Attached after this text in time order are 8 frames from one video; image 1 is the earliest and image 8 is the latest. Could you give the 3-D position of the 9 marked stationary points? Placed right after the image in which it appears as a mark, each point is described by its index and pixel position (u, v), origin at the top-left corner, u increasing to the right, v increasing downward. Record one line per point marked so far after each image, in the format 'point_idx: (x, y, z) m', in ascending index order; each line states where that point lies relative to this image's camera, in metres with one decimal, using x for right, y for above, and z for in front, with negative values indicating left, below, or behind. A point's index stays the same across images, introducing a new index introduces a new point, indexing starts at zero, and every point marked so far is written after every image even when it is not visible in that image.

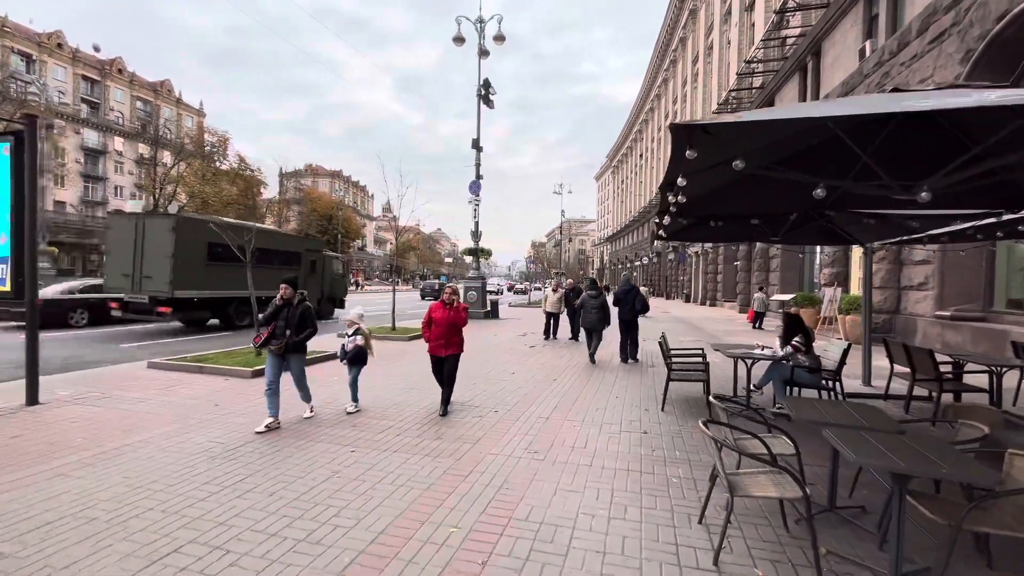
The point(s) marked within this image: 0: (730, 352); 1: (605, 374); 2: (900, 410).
0: (+3.1, -0.9, +6.7) m
1: (+2.0, -1.7, +9.2) m
2: (+5.6, -1.7, +6.5) m
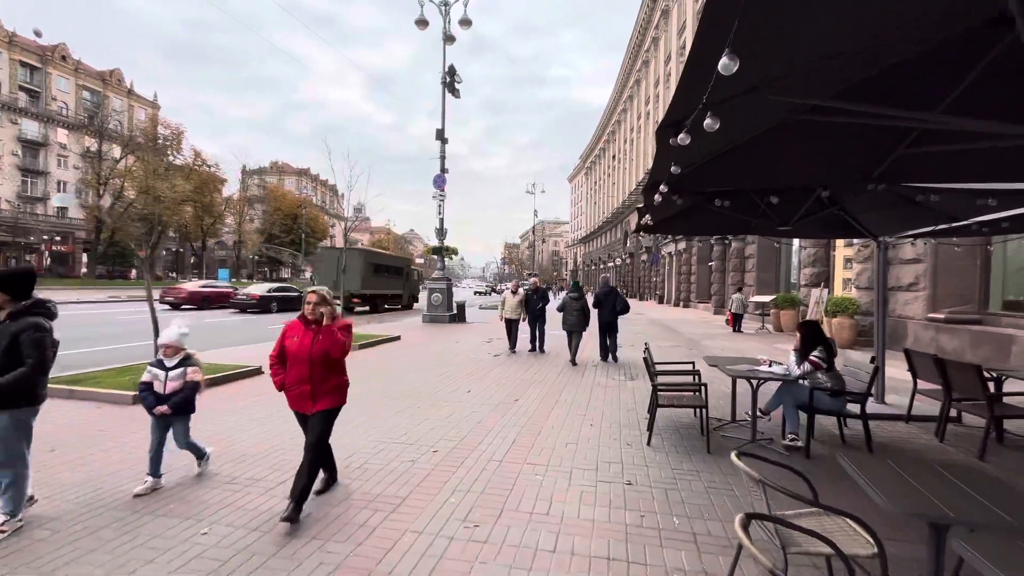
0: (+2.5, -1.0, +5.4) m
1: (+1.2, -1.7, +7.8) m
2: (+4.9, -1.8, +5.4) m
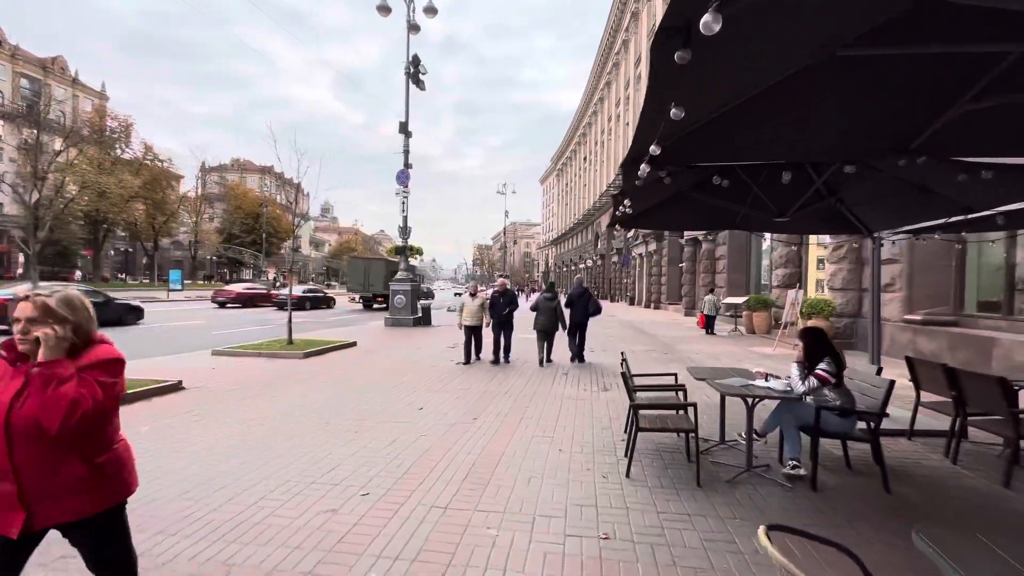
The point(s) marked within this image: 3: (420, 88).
0: (+2.1, -1.0, +4.6) m
1: (+0.6, -1.8, +7.0) m
2: (+4.5, -1.8, +4.8) m
3: (-3.9, +8.6, +19.9) m
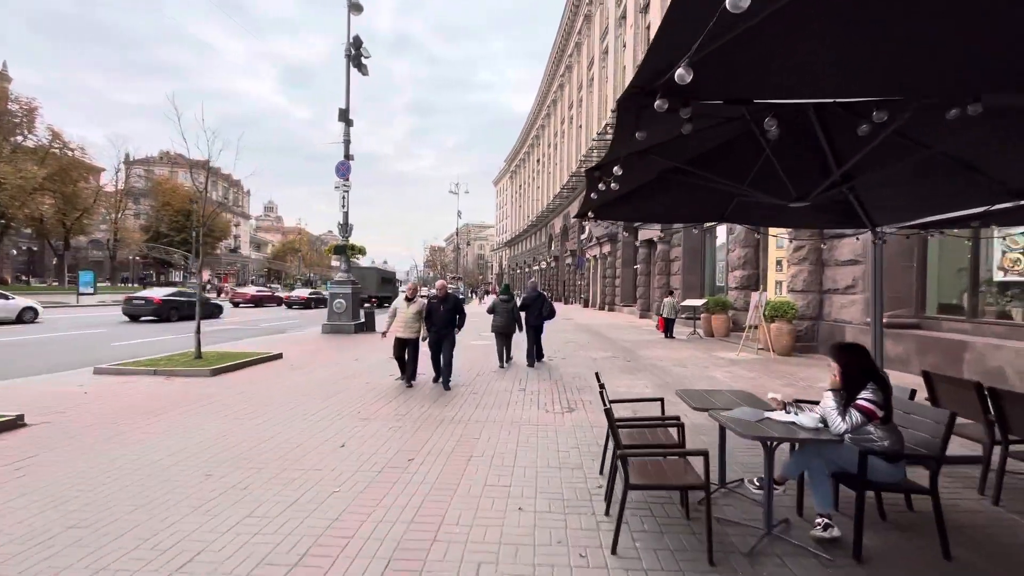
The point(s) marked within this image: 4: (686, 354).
0: (+1.6, -1.0, +3.5) m
1: (0.0, -1.8, +5.8) m
2: (+4.0, -1.8, +3.9) m
3: (-5.9, +8.5, +18.2) m
4: (+4.8, -1.8, +12.7) m
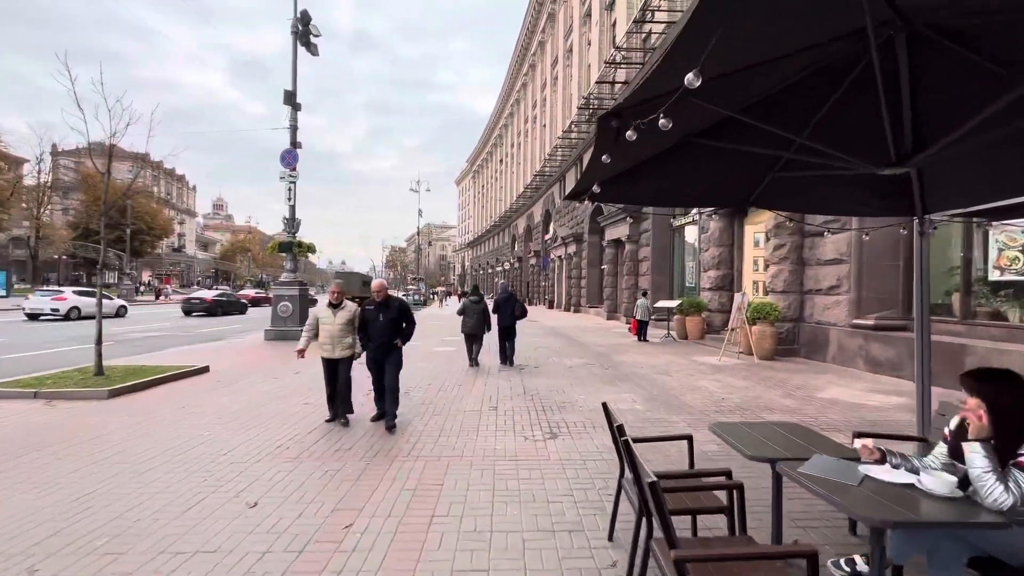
0: (+1.6, -1.0, +2.5) m
1: (-0.3, -1.8, +4.5) m
2: (+3.9, -1.8, +3.0) m
3: (-7.2, +8.5, +16.5) m
4: (+4.0, -1.9, +11.9) m
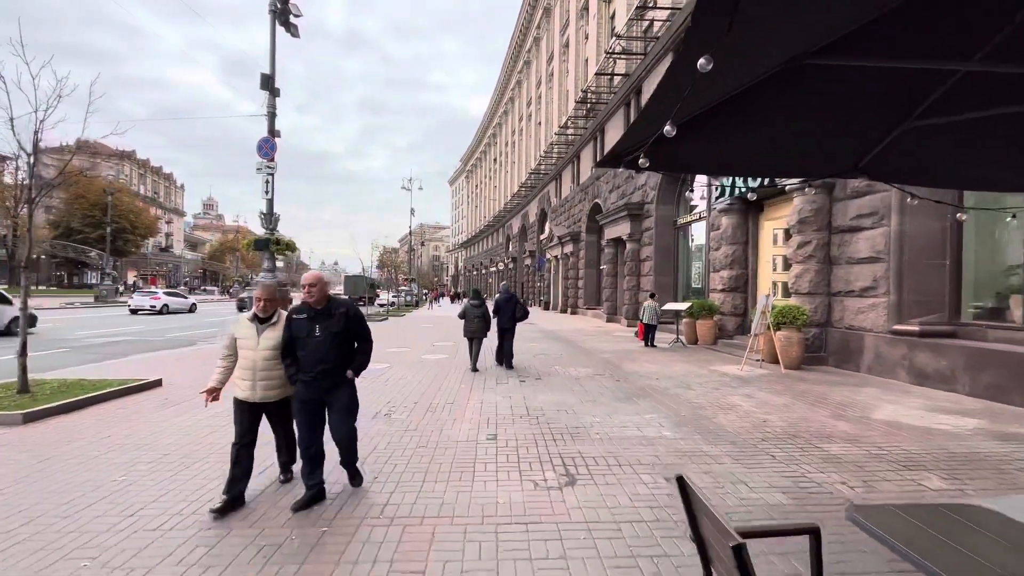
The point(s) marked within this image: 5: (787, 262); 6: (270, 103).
0: (+1.7, -1.0, +1.2) m
1: (-0.2, -1.8, +3.3) m
2: (+4.0, -1.8, +1.8) m
3: (-7.3, +8.4, +15.2) m
4: (+4.0, -1.9, +10.7) m
5: (+7.7, +0.7, +12.8) m
6: (-8.3, +6.3, +15.8) m
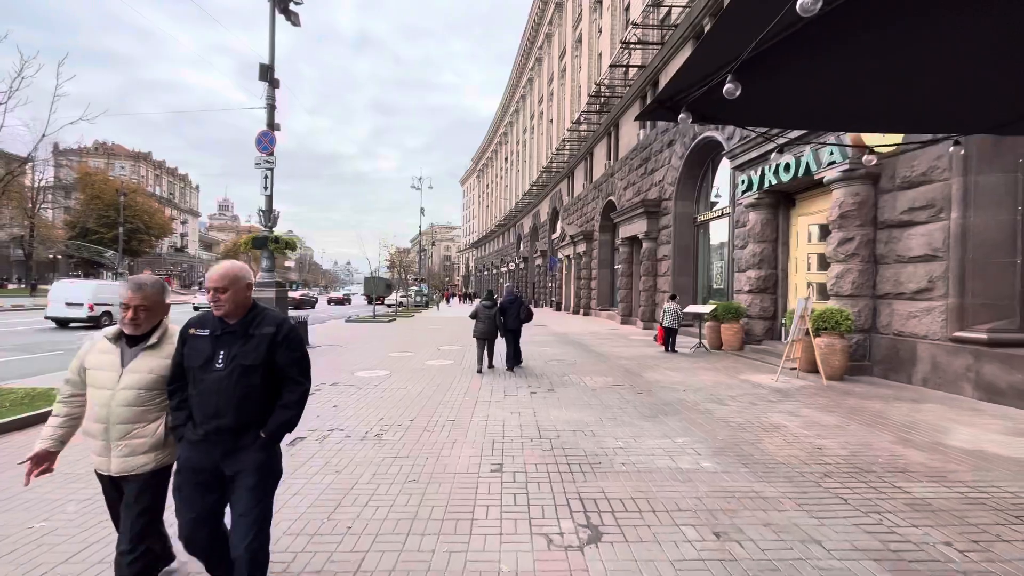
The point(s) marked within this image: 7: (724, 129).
0: (+1.6, -1.0, +0.3) m
1: (-0.2, -1.9, +2.4) m
2: (+4.0, -1.8, +0.8) m
3: (-6.9, +8.4, +14.4) m
4: (+4.2, -1.9, +9.7) m
5: (+8.0, +0.7, +11.7) m
6: (-7.9, +6.3, +15.0) m
7: (+7.8, +5.8, +16.9) m
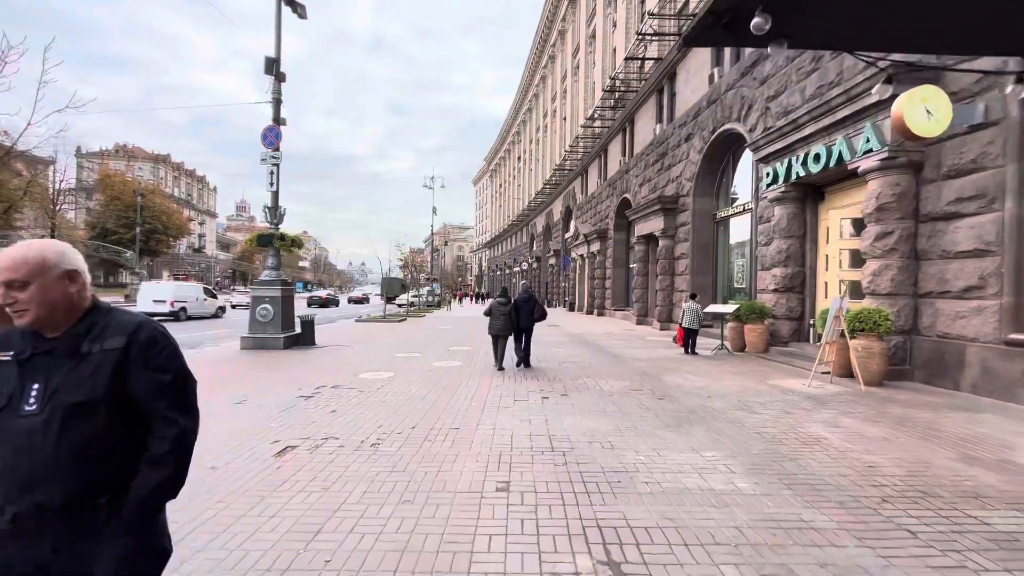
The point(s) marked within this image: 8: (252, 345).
0: (+1.6, -1.0, -0.3) m
1: (-0.2, -1.8, +1.8) m
2: (+3.9, -1.8, +0.2) m
3: (-6.6, +8.4, +14.1) m
4: (+4.4, -1.9, +9.0) m
5: (+8.2, +0.7, +10.9) m
6: (-7.5, +6.4, +14.7) m
7: (+8.2, +5.9, +16.1) m
8: (-8.0, -1.8, +14.1) m
